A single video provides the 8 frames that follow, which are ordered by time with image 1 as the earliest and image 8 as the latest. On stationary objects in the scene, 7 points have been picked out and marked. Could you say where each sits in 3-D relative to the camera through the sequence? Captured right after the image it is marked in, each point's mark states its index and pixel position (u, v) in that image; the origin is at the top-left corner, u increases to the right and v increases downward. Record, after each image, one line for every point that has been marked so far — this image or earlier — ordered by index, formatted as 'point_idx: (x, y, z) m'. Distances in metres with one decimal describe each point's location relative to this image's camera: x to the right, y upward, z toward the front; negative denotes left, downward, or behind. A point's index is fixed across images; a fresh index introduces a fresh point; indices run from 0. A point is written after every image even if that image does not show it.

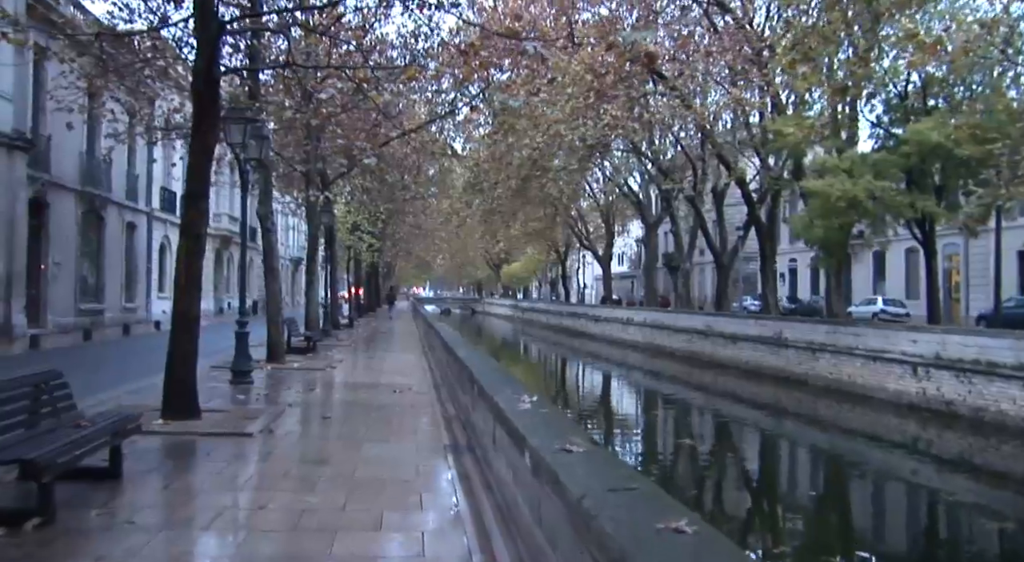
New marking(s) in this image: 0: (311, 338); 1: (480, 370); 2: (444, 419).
0: (-4.5, -1.3, +17.6) m
1: (-0.3, -0.8, +7.7) m
2: (-0.7, -1.5, +8.3) m
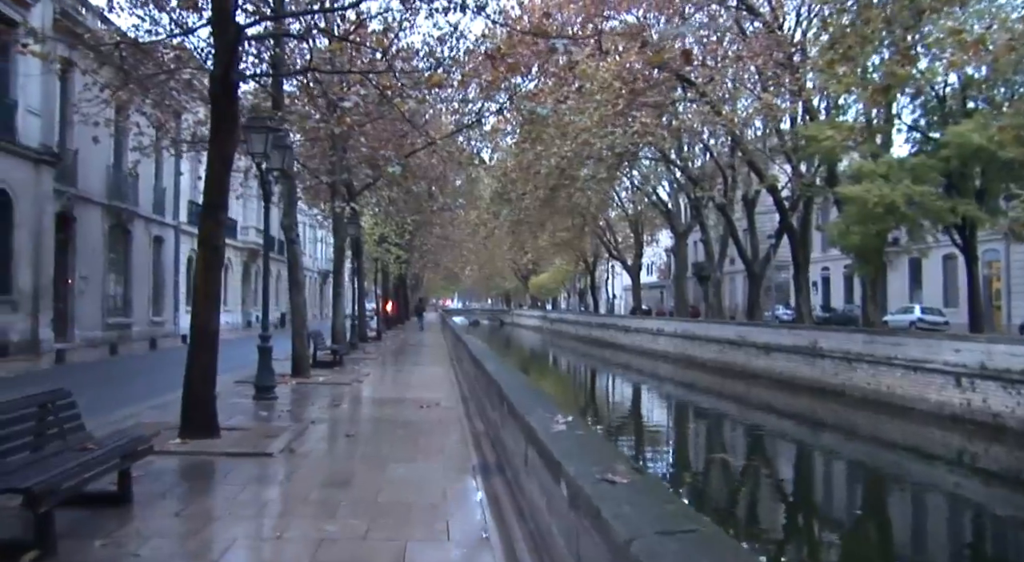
0: (-3.8, -1.5, +17.4) m
1: (0.0, -0.9, +7.4) m
2: (-0.4, -1.6, +8.0) m
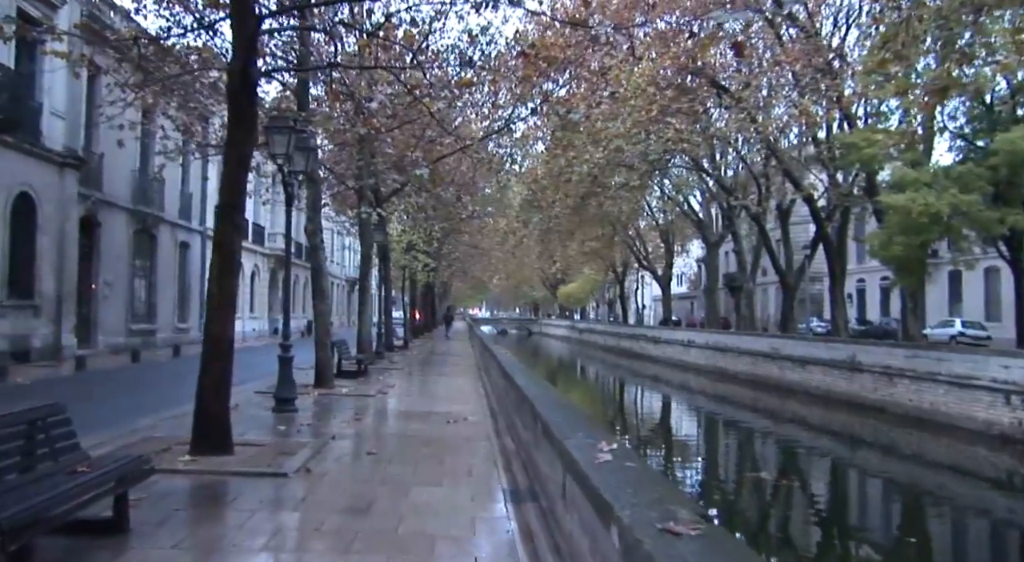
0: (-3.2, -1.7, +17.0) m
1: (+0.2, -1.0, +6.8) m
2: (-0.1, -1.6, +7.5) m
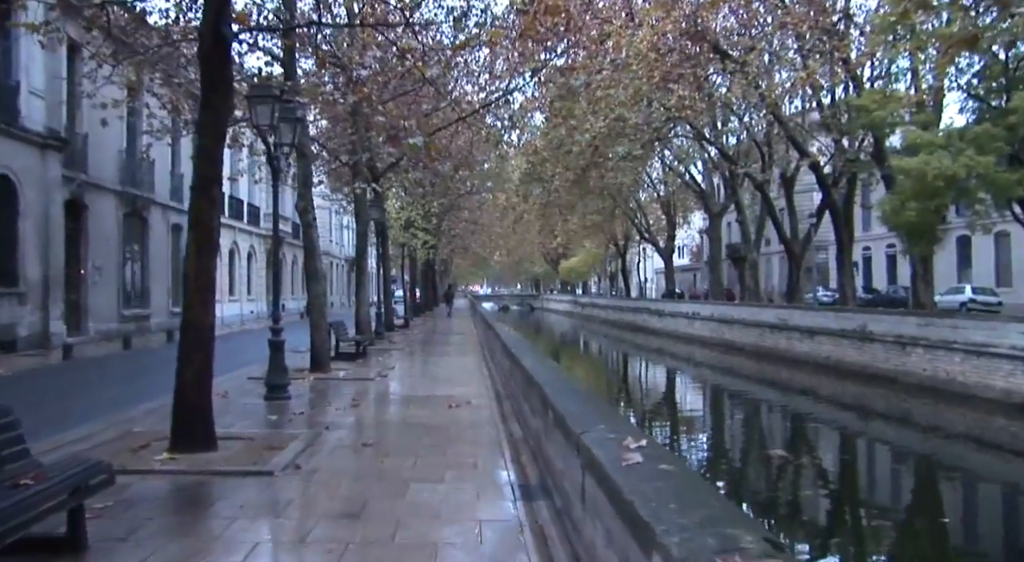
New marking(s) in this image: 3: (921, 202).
0: (-3.1, -1.3, +16.4) m
1: (+0.3, -0.8, +6.3) m
2: (0.0, -1.4, +7.0) m
3: (+9.7, +1.9, +18.9) m
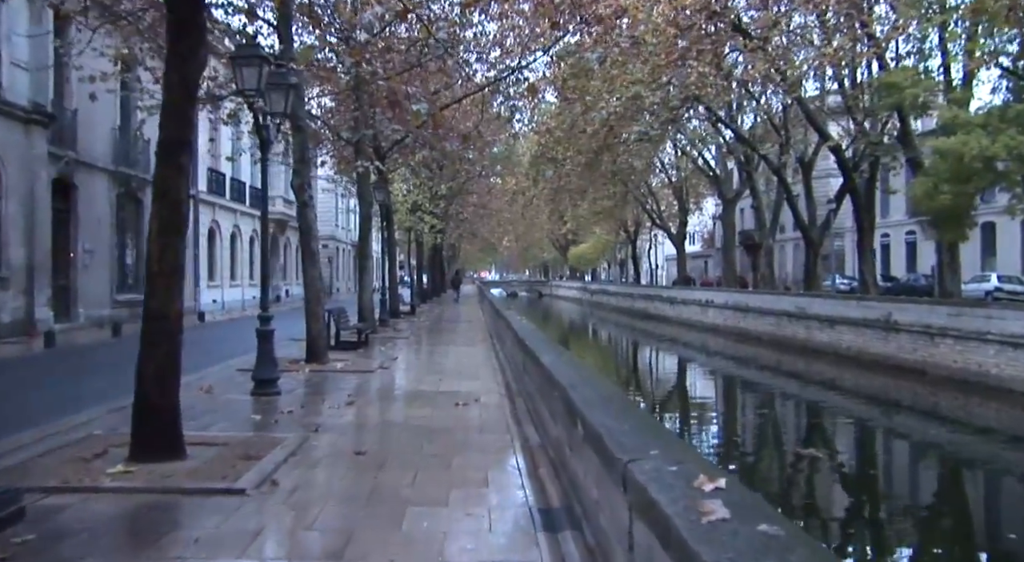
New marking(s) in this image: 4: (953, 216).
0: (-2.9, -1.0, +15.6) m
1: (+0.4, -0.7, +5.4) m
2: (+0.1, -1.3, +6.1) m
3: (+9.9, +2.2, +17.9) m
4: (+10.1, +1.5, +18.3) m
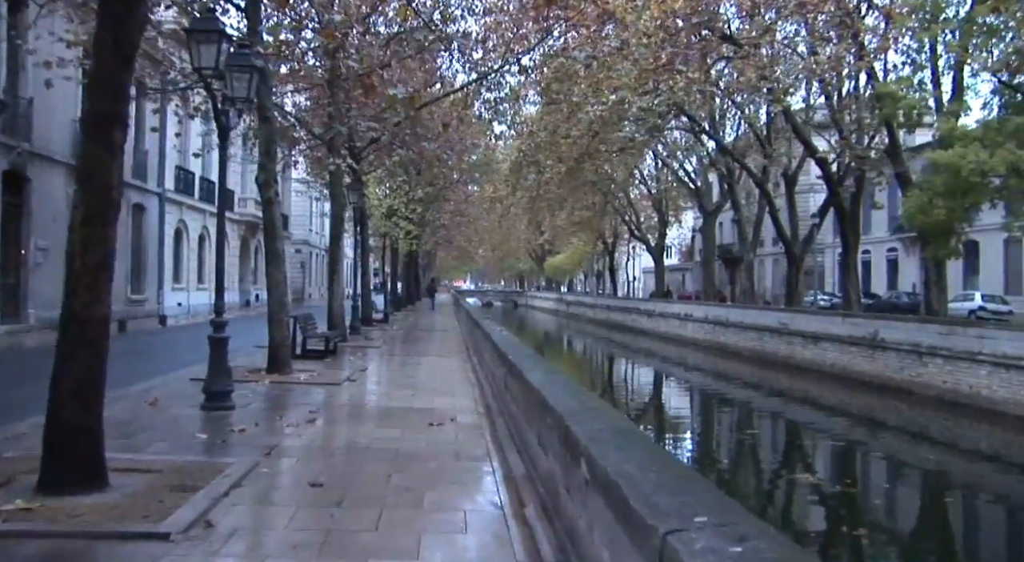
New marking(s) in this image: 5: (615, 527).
0: (-3.3, -1.1, +14.7) m
1: (+0.3, -0.7, +4.6) m
2: (0.0, -1.3, +5.3) m
3: (+9.5, +1.8, +17.4) m
4: (+9.7, +1.1, +17.8) m
5: (+0.3, -0.9, +2.8) m
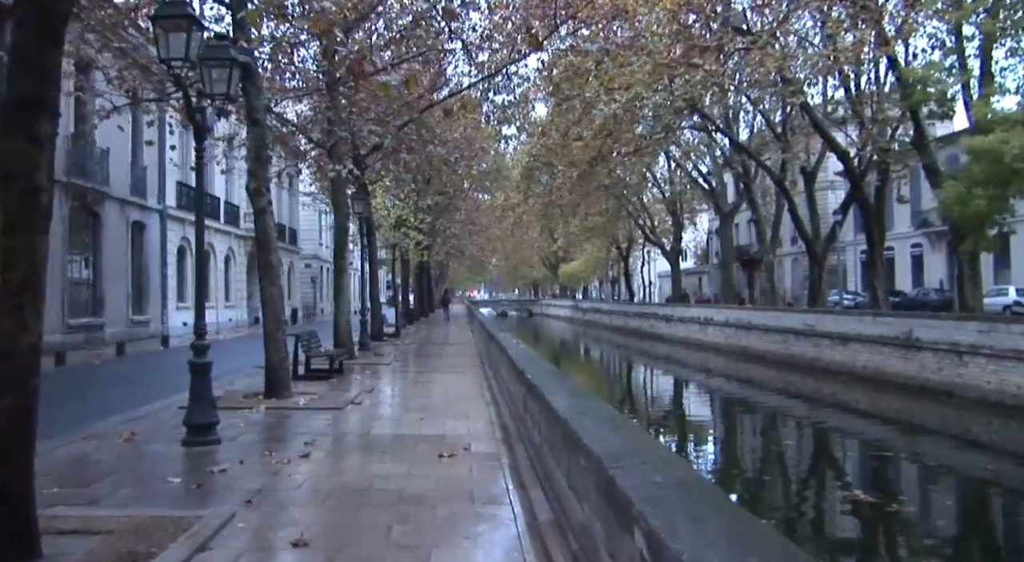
0: (-3.0, -1.3, +13.8) m
1: (+0.4, -0.7, +3.7) m
2: (+0.1, -1.4, +4.4) m
3: (+9.8, +1.9, +16.4) m
4: (+9.9, +1.2, +16.8) m
5: (+0.4, -0.9, +1.9) m
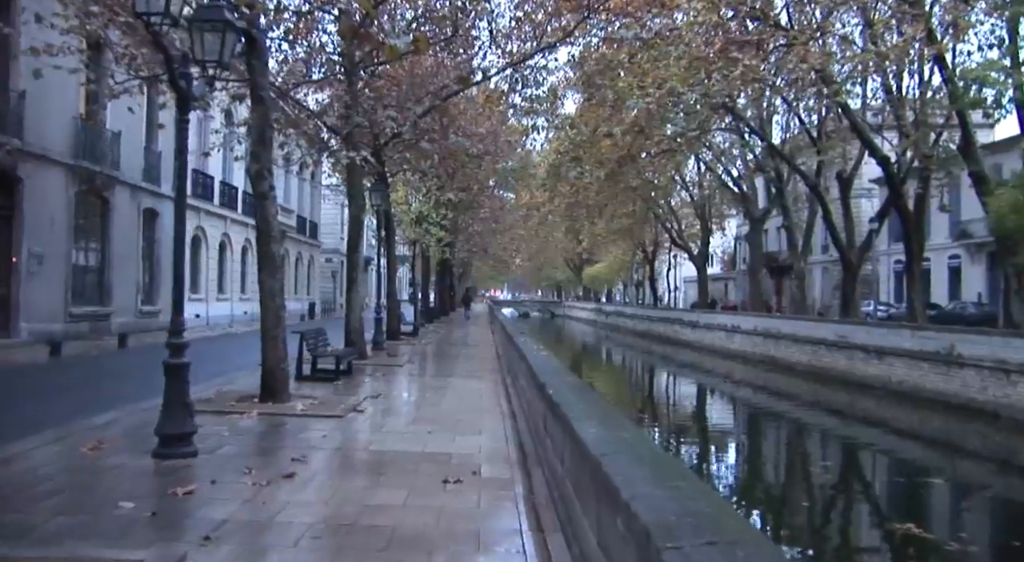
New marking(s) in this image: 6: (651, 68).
0: (-2.7, -1.2, +13.0) m
1: (+0.5, -0.7, +2.8) m
2: (+0.2, -1.4, +3.5) m
3: (+10.2, +1.6, +15.2) m
4: (+10.4, +0.9, +15.6) m
5: (+0.4, -0.9, +1.0) m
6: (+3.2, +4.9, +18.5) m
